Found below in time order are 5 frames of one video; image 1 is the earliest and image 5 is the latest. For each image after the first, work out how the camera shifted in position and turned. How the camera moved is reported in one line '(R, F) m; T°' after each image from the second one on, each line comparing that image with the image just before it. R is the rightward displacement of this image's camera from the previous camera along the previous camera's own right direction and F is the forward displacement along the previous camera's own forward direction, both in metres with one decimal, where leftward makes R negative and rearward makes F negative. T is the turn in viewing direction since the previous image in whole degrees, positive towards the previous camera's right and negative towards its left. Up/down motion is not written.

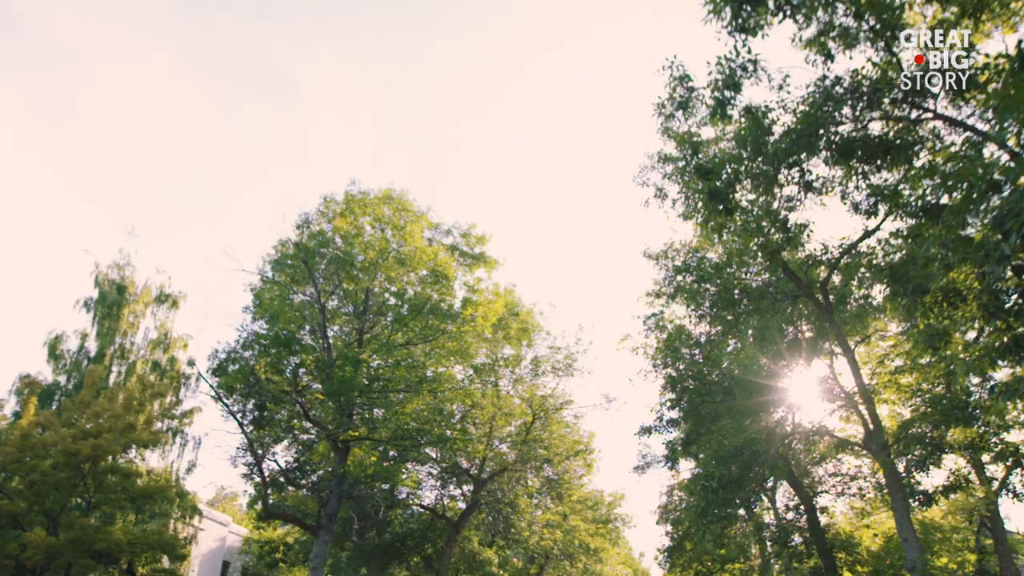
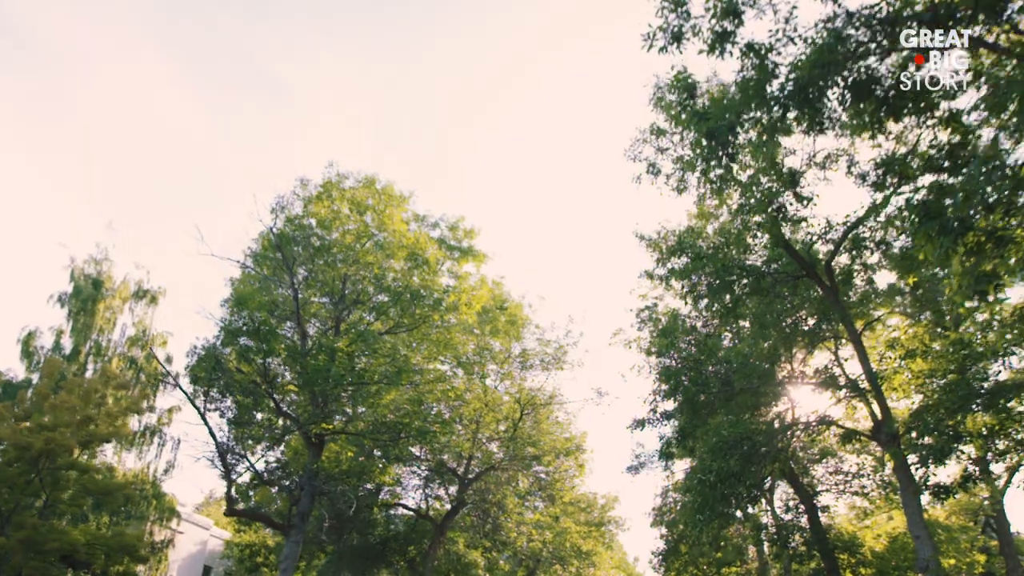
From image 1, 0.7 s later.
(+0.2, +1.1) m; 0°
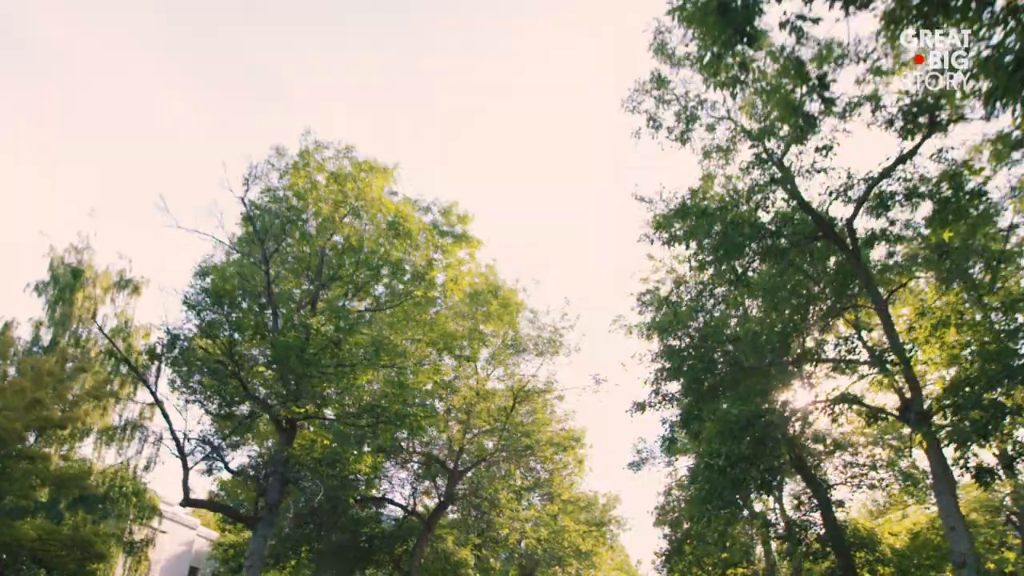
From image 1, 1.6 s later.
(+0.3, +1.4) m; 0°
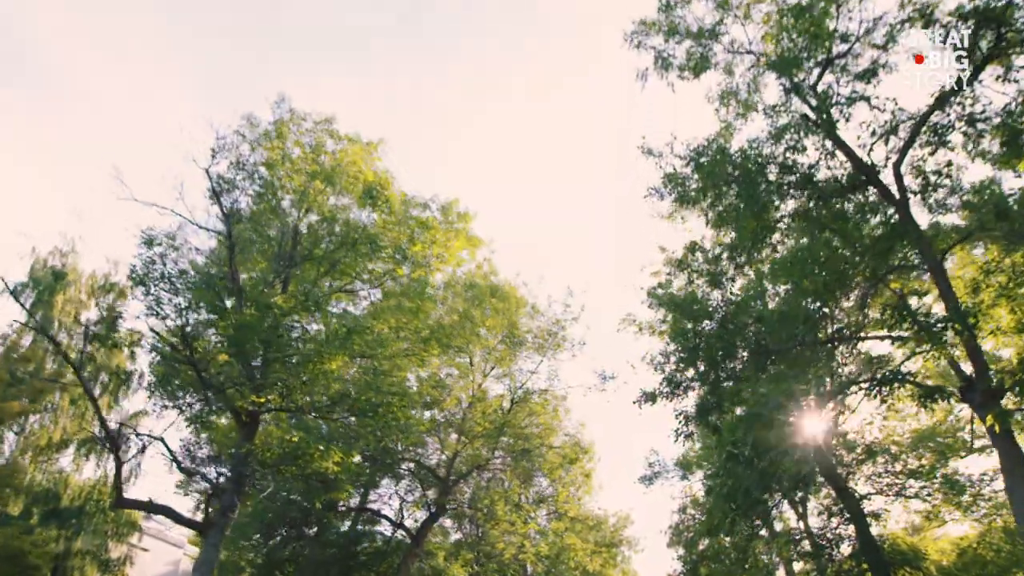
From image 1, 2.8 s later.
(+0.4, +1.9) m; -1°
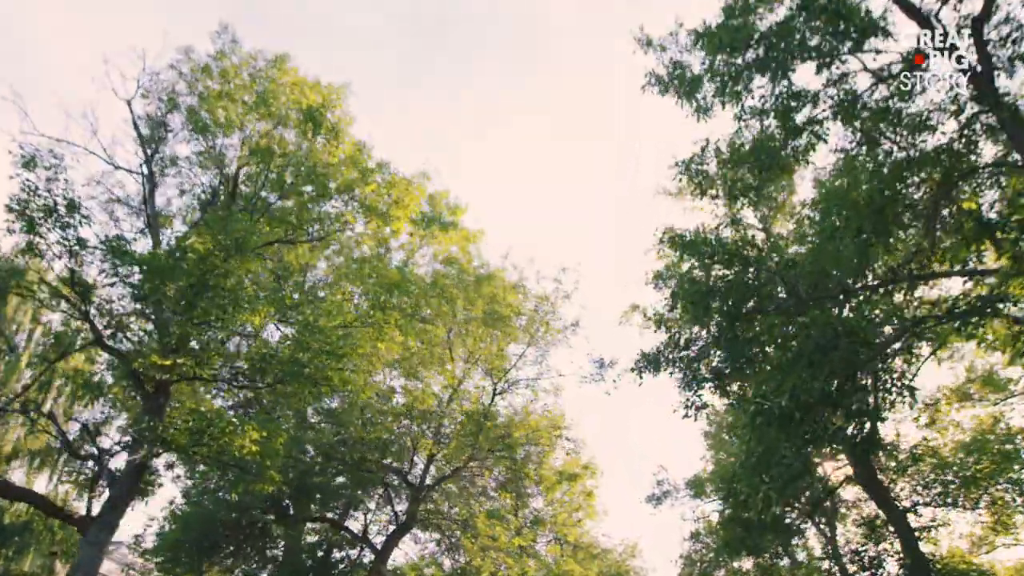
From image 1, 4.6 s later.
(+0.6, +2.7) m; -1°
